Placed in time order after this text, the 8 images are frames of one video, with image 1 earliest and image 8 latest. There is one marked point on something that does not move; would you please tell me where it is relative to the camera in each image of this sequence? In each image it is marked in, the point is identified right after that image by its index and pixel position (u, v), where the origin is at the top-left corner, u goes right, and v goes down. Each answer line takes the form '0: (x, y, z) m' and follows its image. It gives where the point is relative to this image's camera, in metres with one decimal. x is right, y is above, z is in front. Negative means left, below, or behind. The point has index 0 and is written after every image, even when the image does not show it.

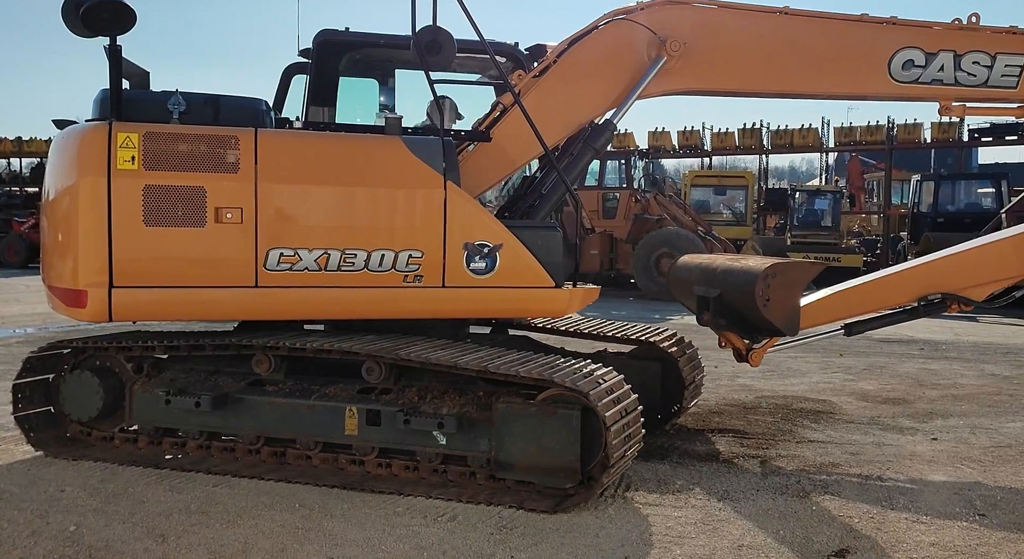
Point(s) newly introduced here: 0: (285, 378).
0: (-1.2, -0.5, +4.3) m
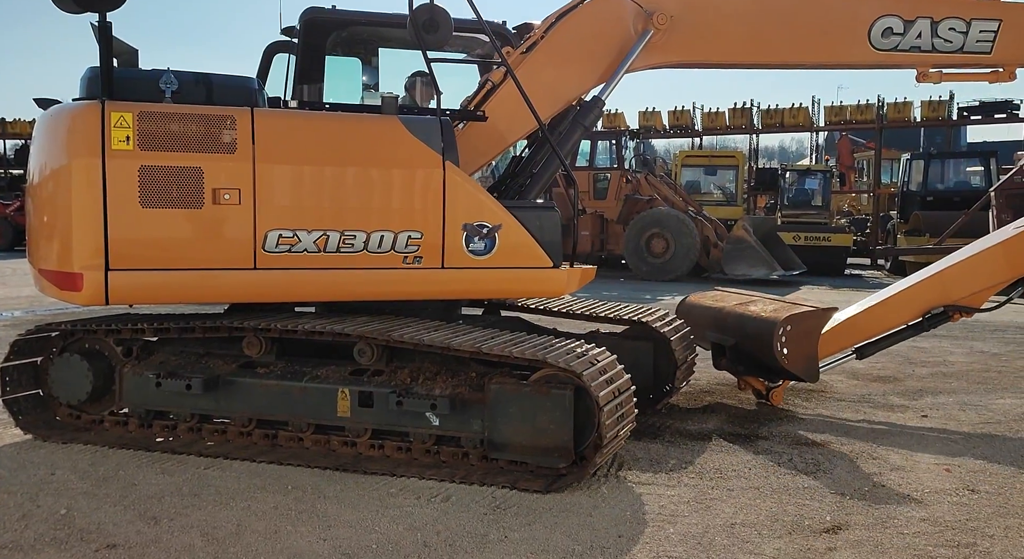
0: (-1.2, -0.4, +4.3) m
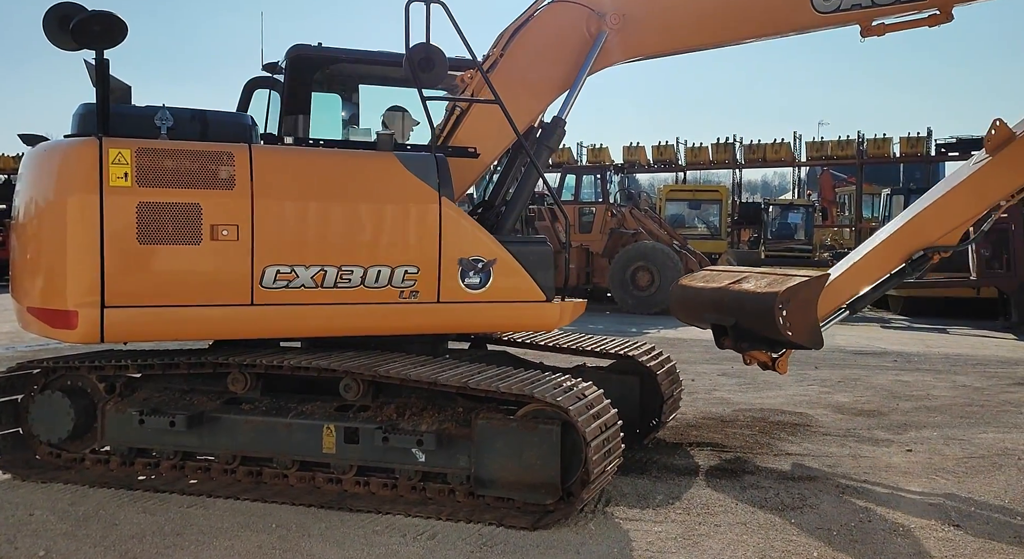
0: (-1.3, -0.6, +4.3) m
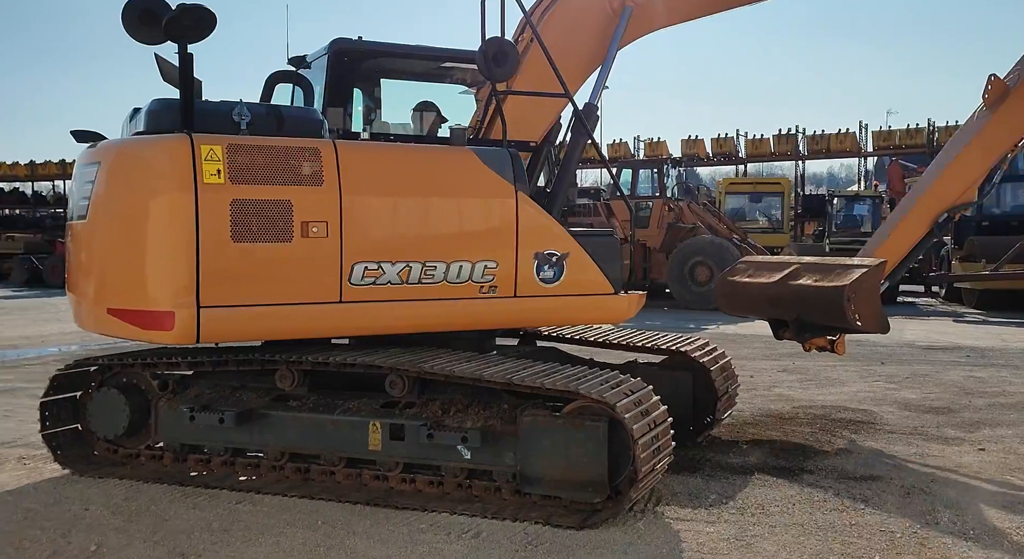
0: (-1.0, -0.6, +4.3) m
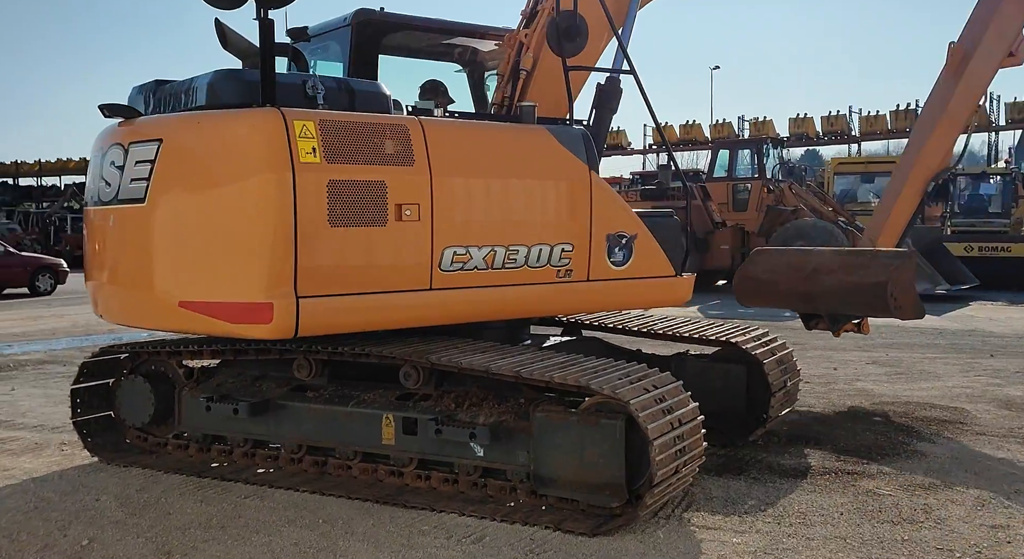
0: (-0.9, -0.5, +4.2) m
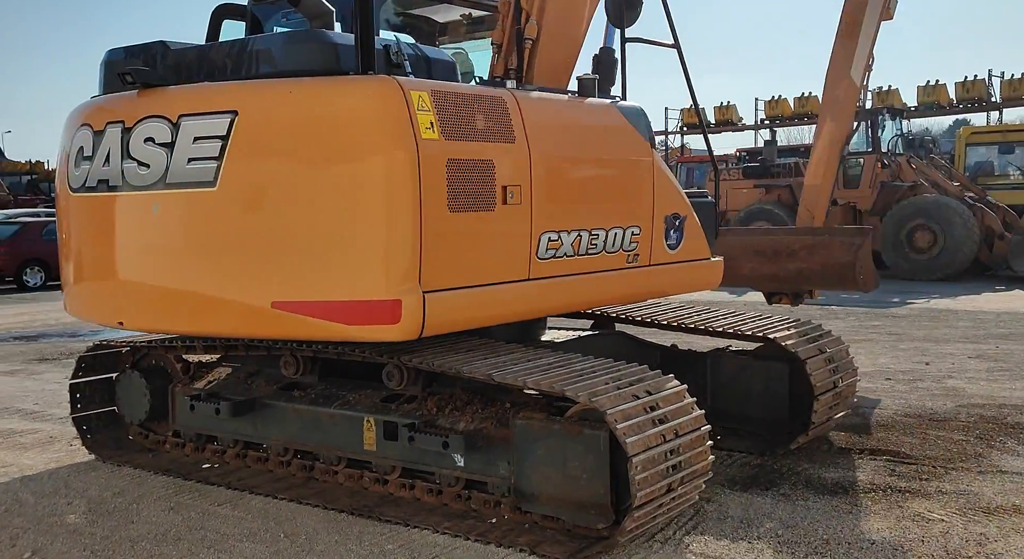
0: (-0.9, -0.5, +3.9) m
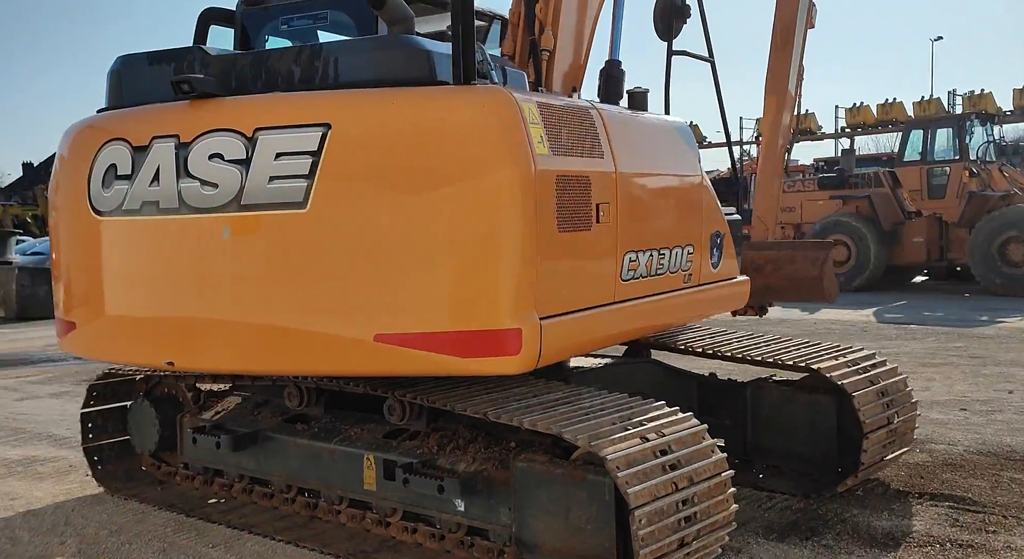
0: (-0.9, -0.6, +3.7) m
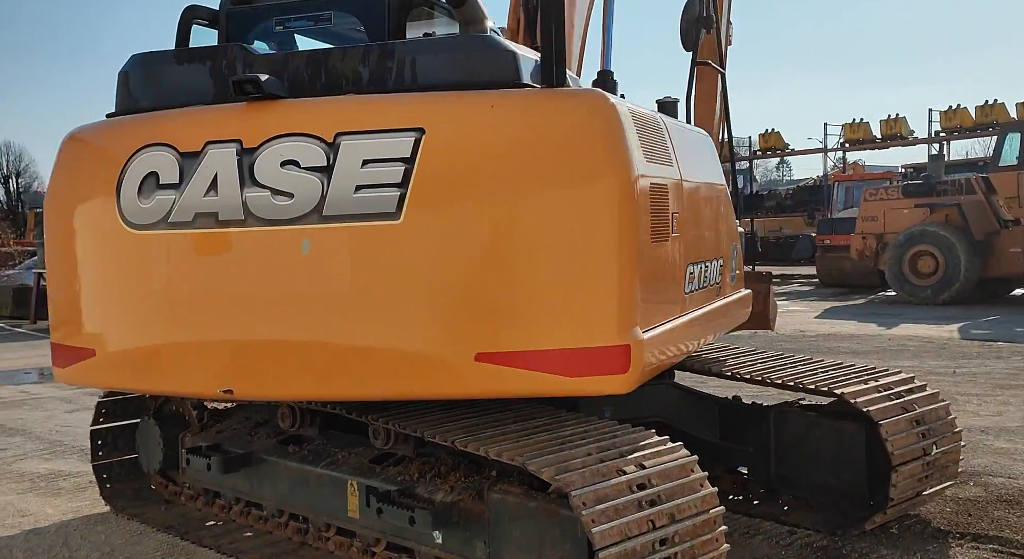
0: (-0.9, -0.7, +3.6) m
